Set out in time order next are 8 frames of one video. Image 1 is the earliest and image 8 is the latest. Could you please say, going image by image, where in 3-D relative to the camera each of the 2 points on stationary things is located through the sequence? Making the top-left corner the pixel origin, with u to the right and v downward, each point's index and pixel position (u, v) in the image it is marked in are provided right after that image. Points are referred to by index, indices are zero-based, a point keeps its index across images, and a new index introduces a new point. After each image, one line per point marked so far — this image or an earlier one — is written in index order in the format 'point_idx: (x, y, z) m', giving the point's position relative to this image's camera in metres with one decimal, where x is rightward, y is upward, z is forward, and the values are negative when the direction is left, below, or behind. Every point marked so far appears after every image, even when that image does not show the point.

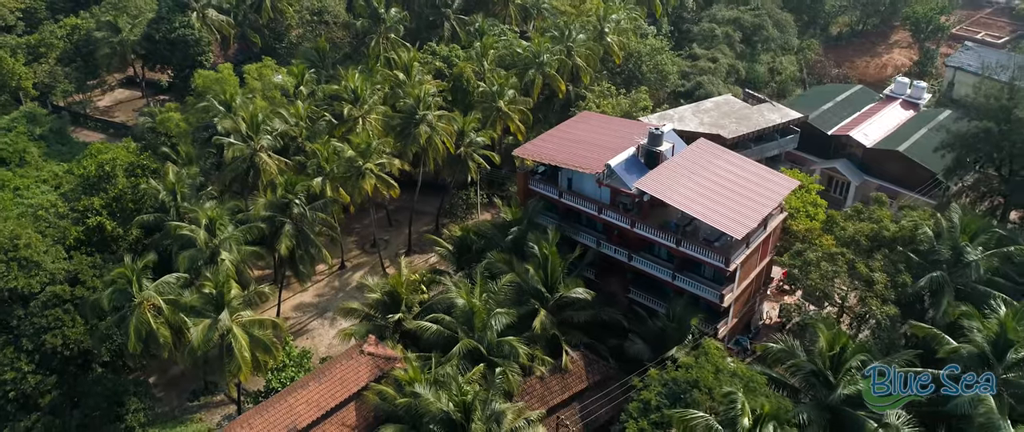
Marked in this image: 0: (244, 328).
0: (-7.1, -3.0, +19.7) m
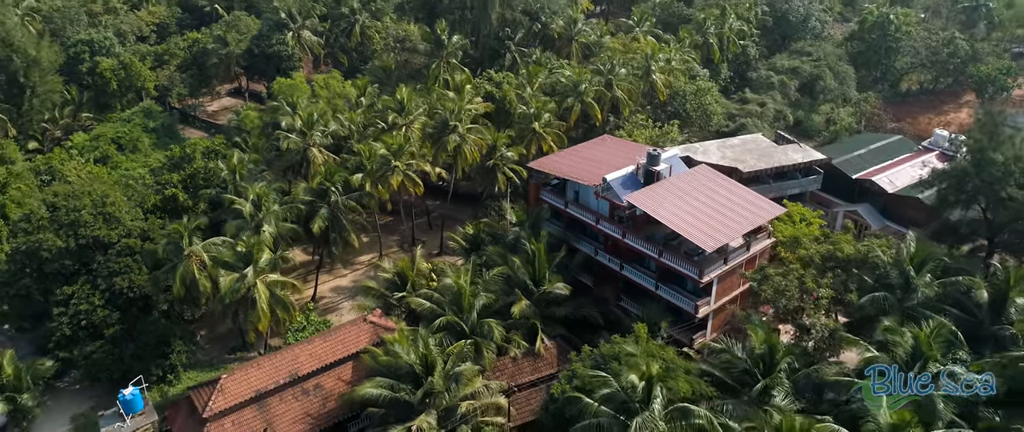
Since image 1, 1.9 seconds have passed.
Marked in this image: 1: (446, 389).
0: (-7.6, -2.2, +23.1) m
1: (-1.7, -4.5, +19.3) m
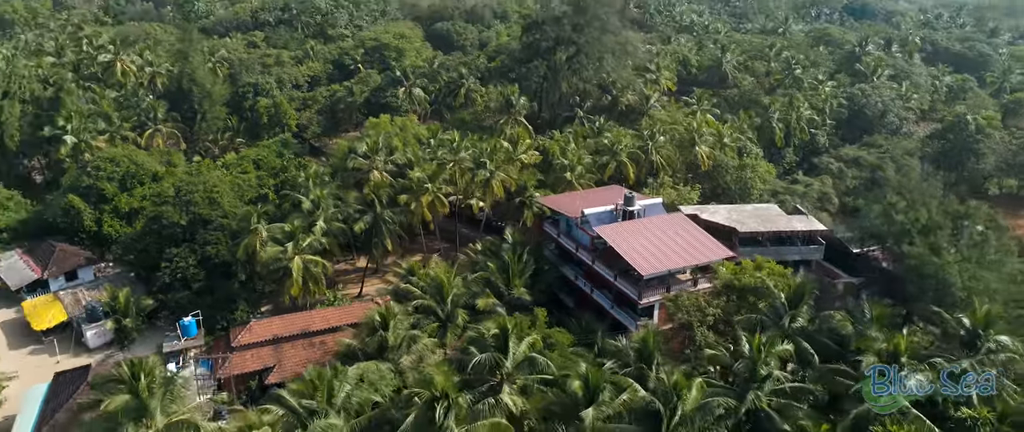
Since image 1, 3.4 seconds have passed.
0: (-8.3, -1.8, +29.7) m
1: (-3.8, -4.3, +24.5) m
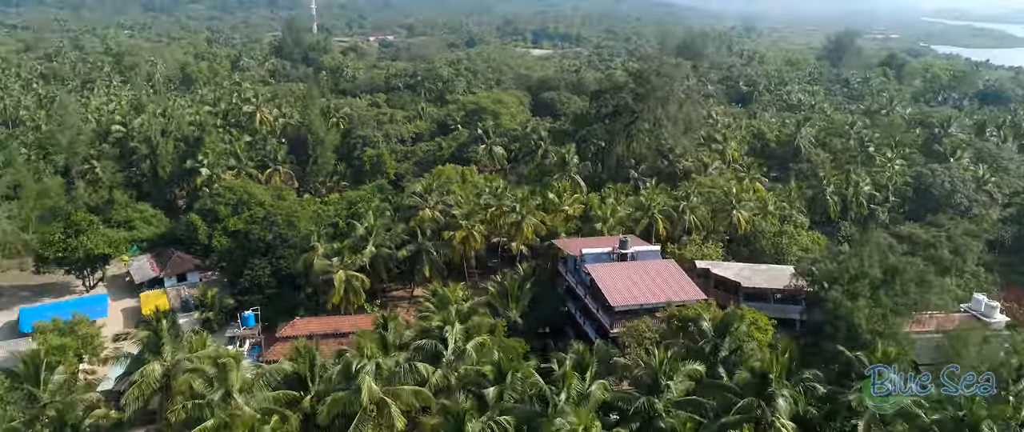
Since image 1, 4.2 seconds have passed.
0: (-7.8, -2.8, +35.4) m
1: (-4.6, -5.1, +29.1) m
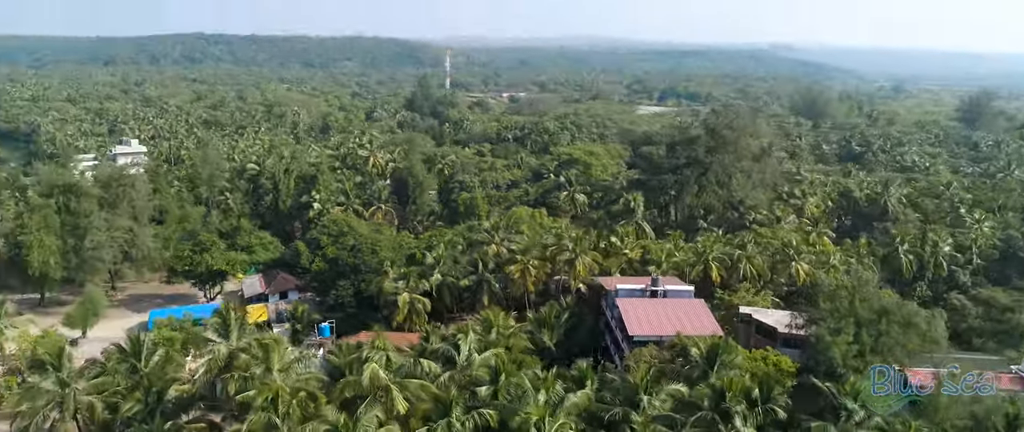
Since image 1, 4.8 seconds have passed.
0: (-5.4, -4.4, +39.7) m
1: (-3.4, -6.2, +32.8) m
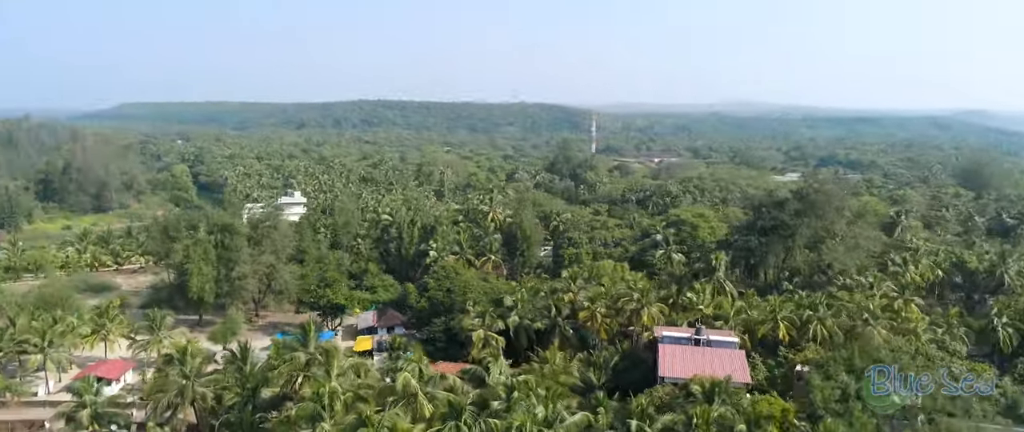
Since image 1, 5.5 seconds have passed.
0: (-1.5, -7.1, +44.0) m
1: (-1.1, -8.4, +36.8) m
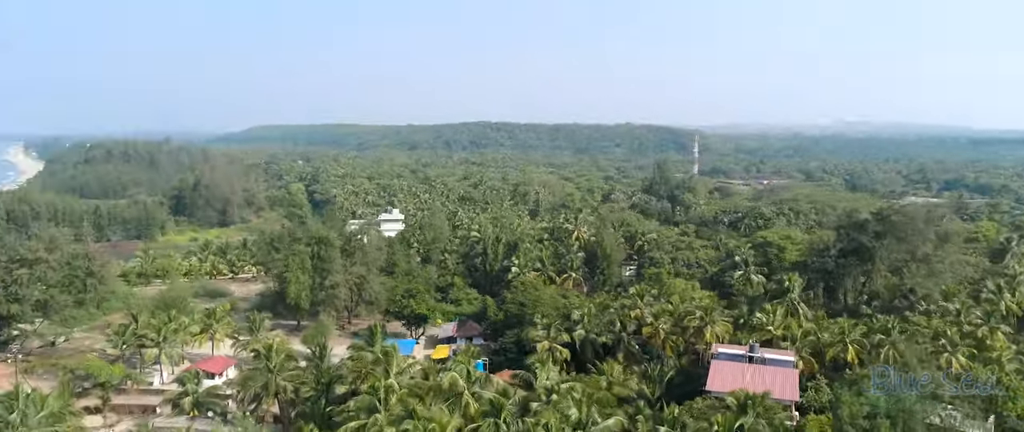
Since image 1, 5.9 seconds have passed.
0: (+2.4, -8.1, +45.8) m
1: (+1.7, -9.1, +38.5) m
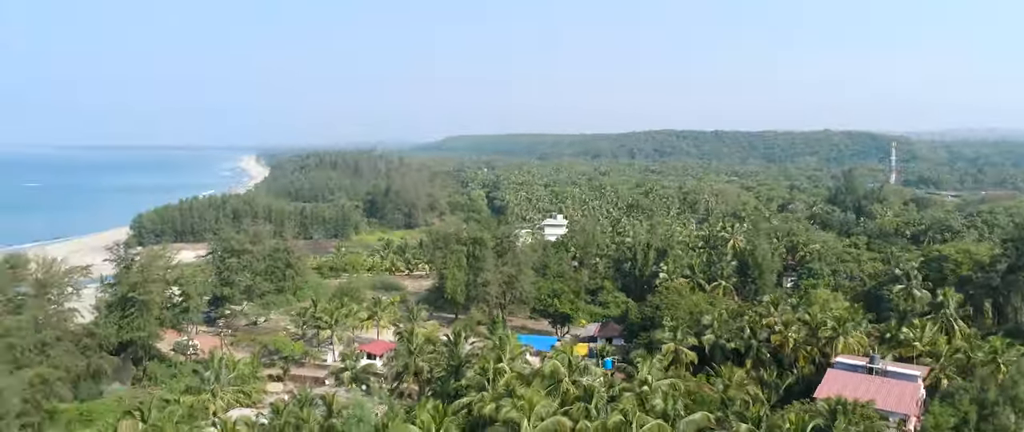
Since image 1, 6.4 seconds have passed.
0: (+10.4, -8.4, +46.8) m
1: (+7.9, -9.3, +39.9) m
